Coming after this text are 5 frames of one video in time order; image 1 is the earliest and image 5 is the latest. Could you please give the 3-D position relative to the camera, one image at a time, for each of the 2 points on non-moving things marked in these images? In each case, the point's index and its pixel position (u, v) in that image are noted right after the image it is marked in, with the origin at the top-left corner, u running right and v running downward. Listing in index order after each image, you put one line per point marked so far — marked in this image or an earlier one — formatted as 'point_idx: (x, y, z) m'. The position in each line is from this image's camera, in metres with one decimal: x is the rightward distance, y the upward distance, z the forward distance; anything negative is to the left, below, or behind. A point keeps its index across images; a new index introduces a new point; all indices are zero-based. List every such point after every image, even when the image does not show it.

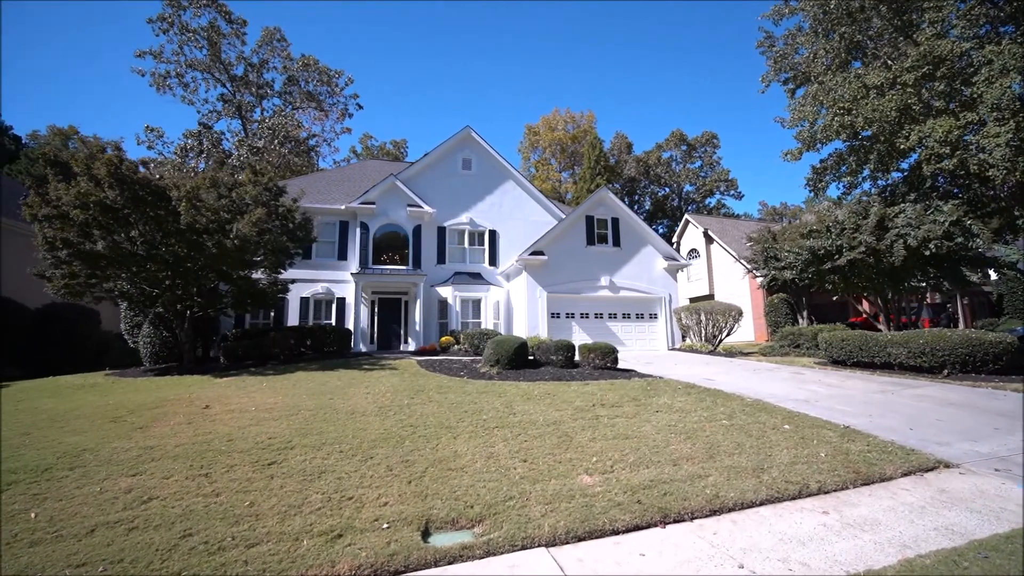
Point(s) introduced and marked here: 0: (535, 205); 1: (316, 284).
0: (+0.9, +1.7, +9.2) m
1: (-4.5, -0.1, +11.9) m
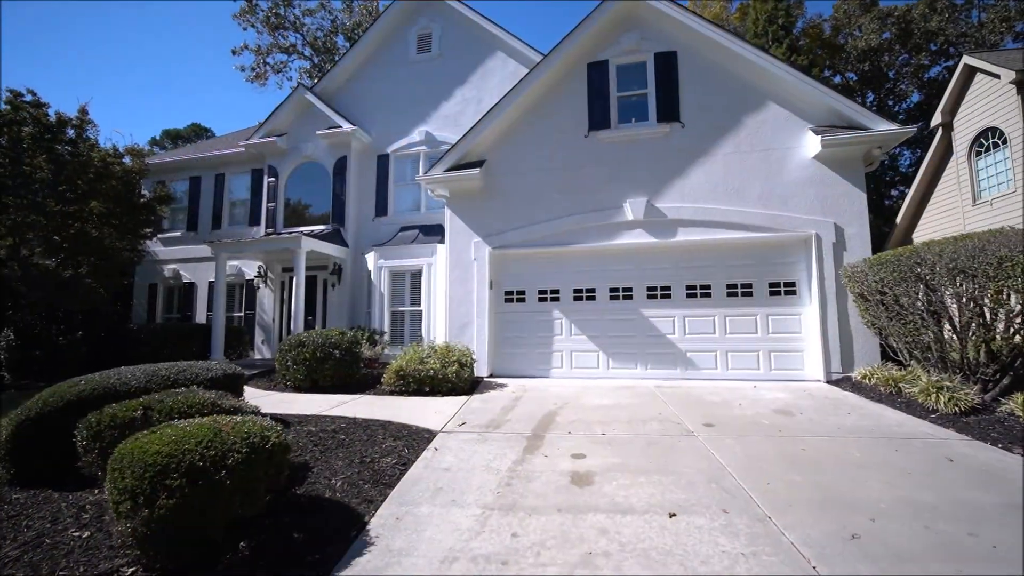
0: (+1.1, +1.7, +8.4) m
1: (-3.9, -0.2, +11.8) m
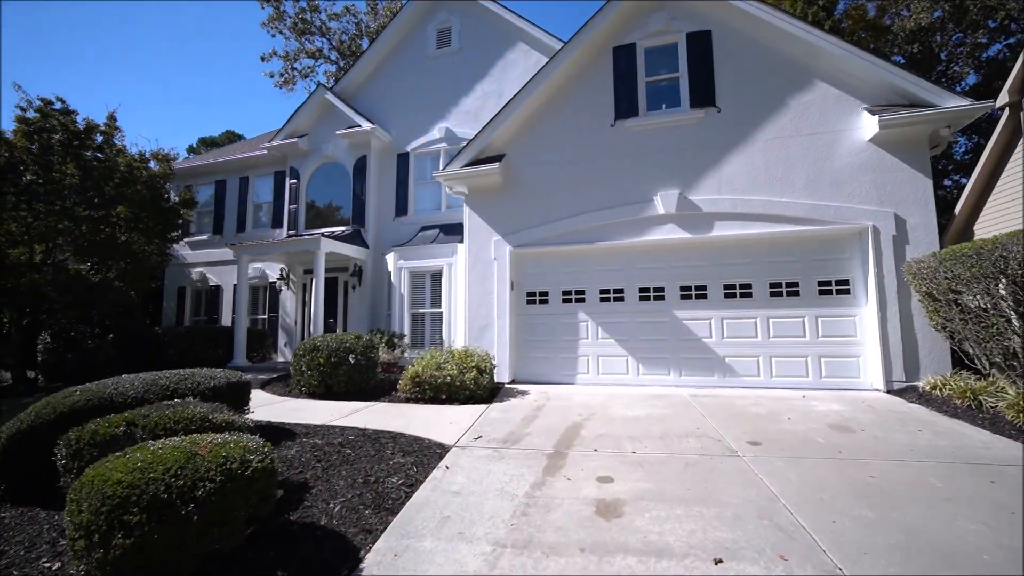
0: (+1.4, +1.7, +7.8) m
1: (-3.3, -0.3, +11.6) m
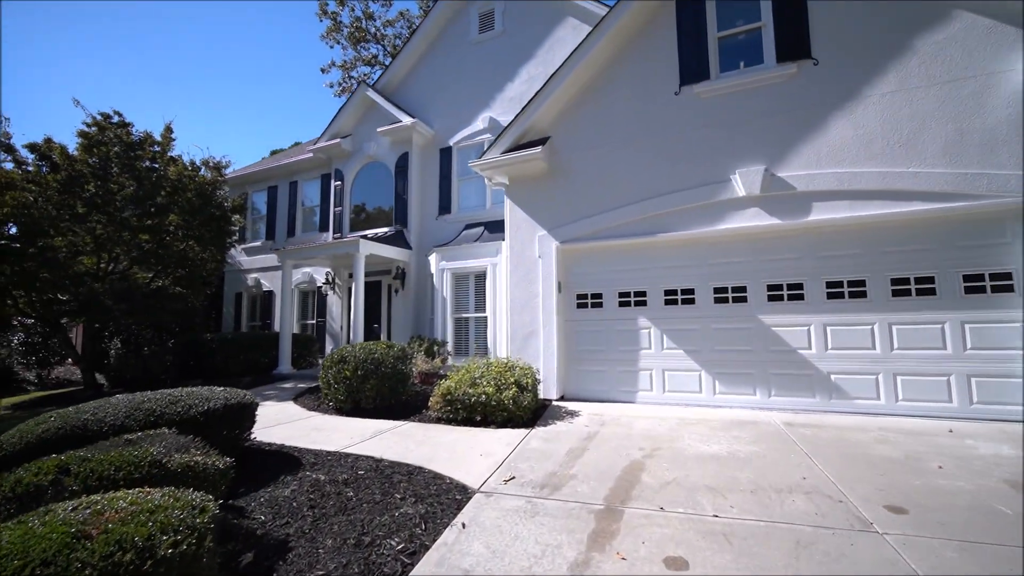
0: (+2.1, +1.7, +6.6) m
1: (-2.1, -0.3, +10.9) m
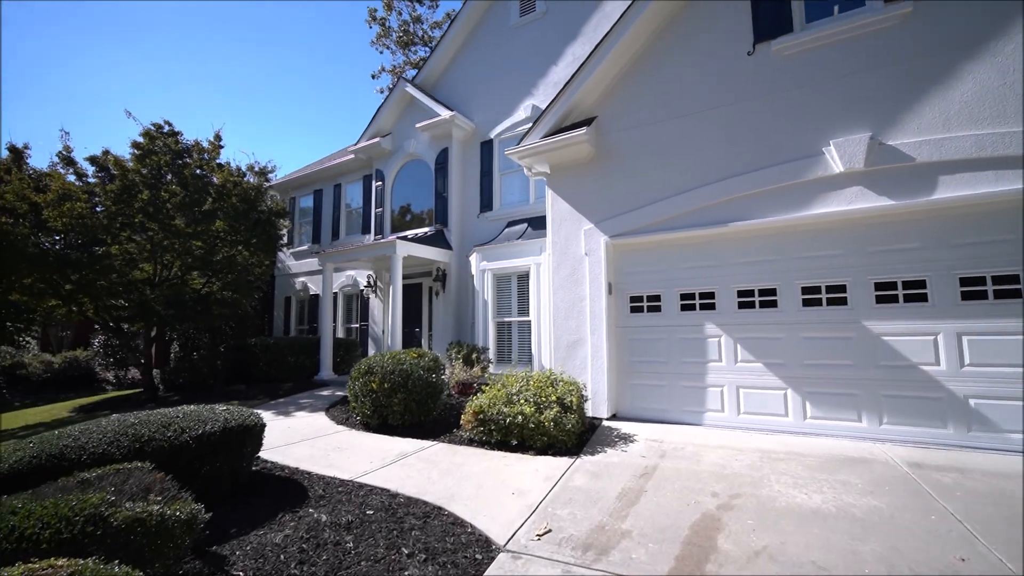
0: (+2.6, +1.7, +5.5) m
1: (-1.0, -0.4, +10.3) m
